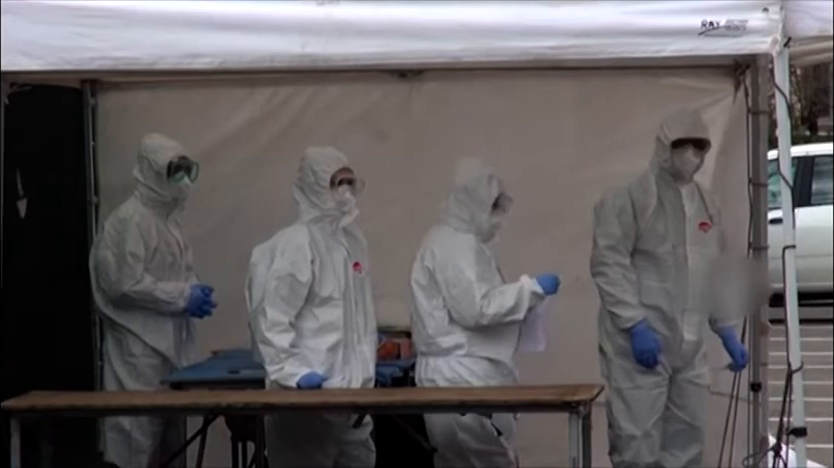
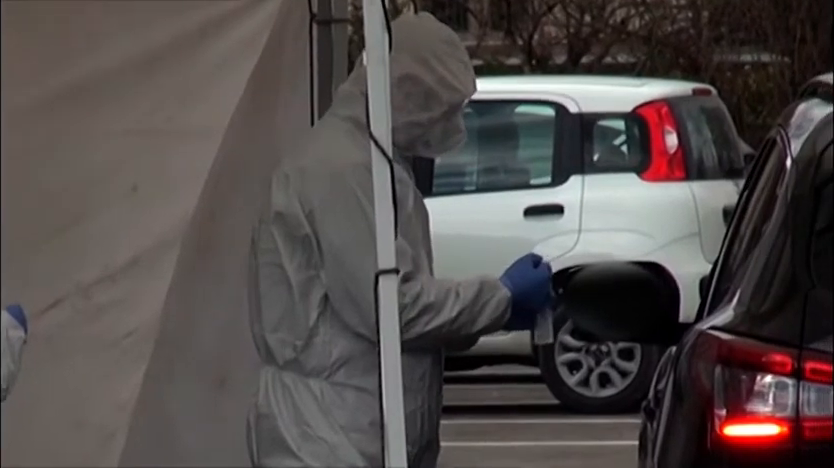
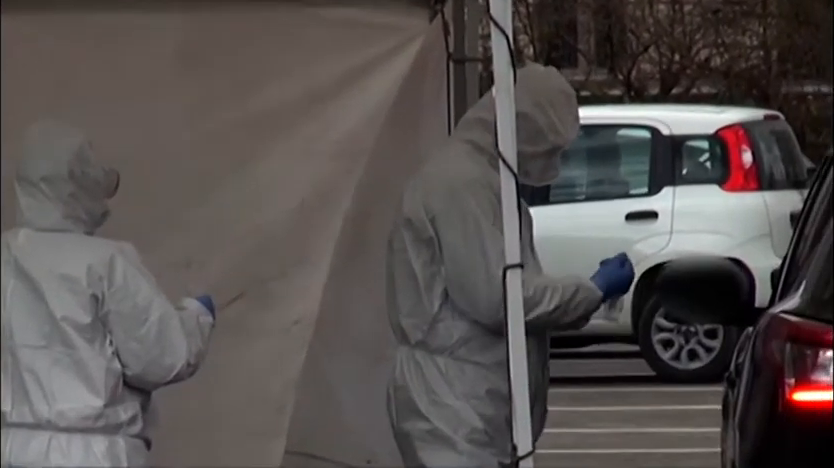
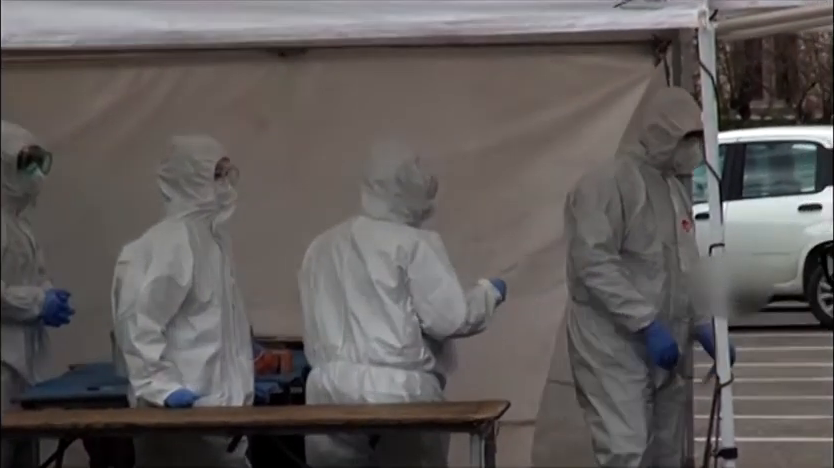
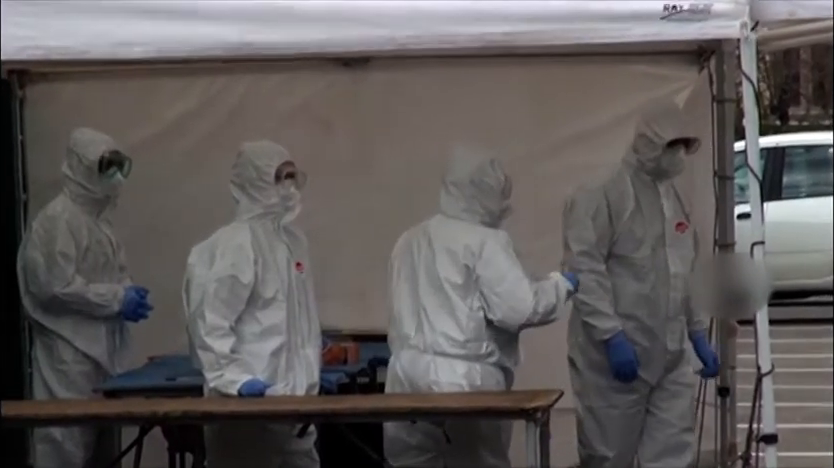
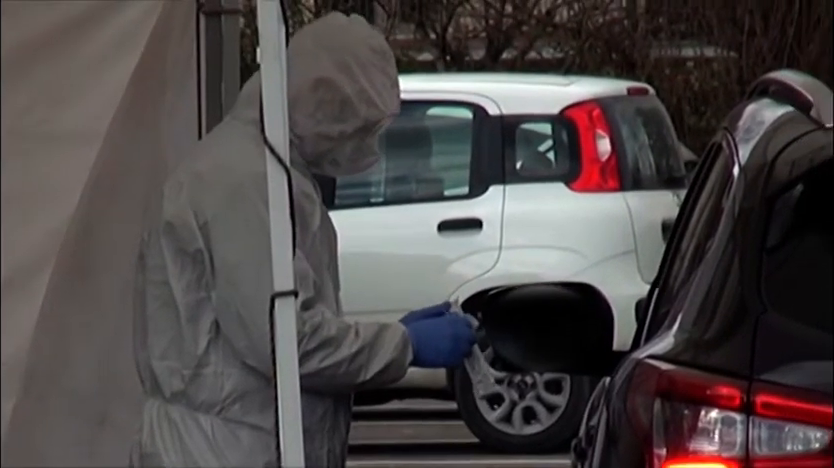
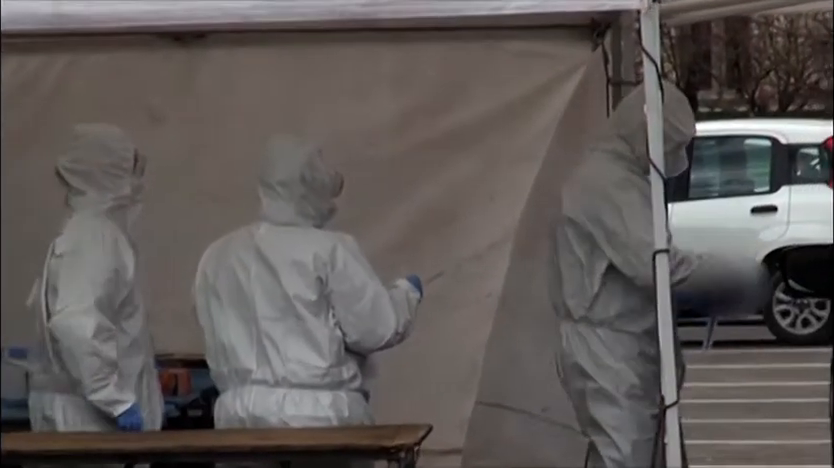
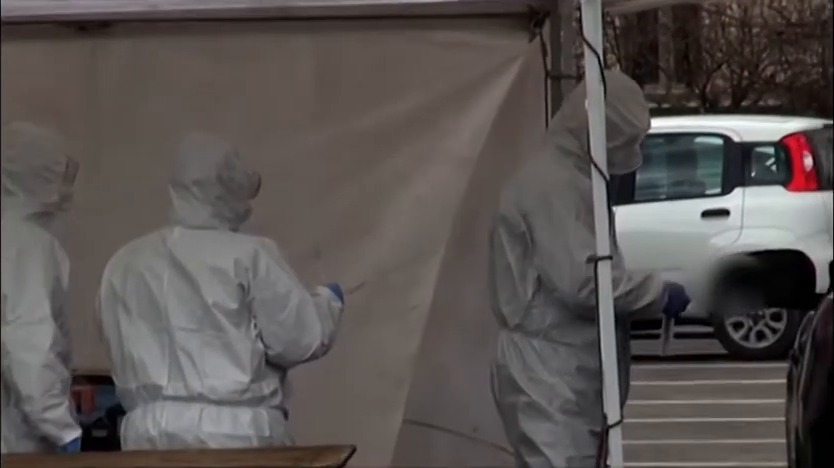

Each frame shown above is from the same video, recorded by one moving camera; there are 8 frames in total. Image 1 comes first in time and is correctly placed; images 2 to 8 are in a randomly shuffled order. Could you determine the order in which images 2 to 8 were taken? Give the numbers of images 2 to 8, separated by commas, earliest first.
5, 4, 7, 8, 3, 2, 6
